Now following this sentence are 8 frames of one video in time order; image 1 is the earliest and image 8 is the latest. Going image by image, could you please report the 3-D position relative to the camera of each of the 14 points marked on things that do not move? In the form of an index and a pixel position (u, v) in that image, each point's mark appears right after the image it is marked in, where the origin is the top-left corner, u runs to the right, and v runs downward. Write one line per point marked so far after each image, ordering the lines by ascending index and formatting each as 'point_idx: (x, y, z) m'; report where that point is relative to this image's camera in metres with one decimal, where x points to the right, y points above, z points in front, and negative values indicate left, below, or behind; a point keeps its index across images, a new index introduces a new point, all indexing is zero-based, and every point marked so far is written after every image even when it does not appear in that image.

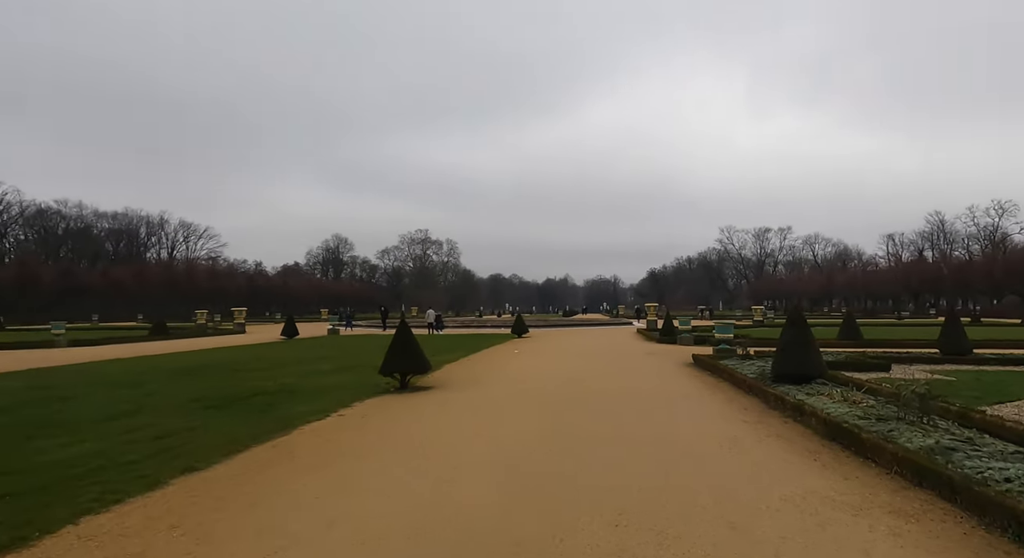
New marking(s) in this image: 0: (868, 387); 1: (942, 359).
0: (+6.0, -1.8, +9.9) m
1: (+11.3, -2.1, +15.6) m
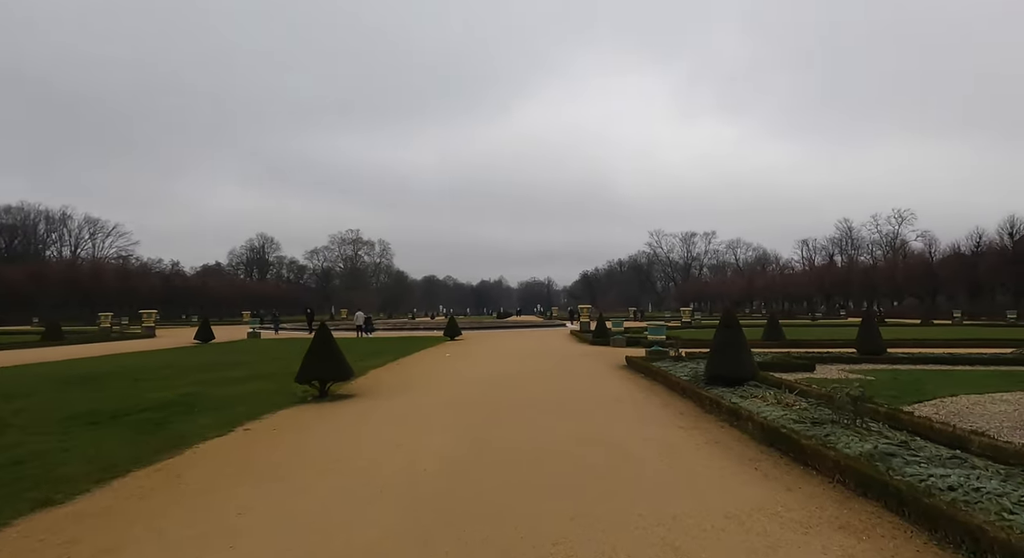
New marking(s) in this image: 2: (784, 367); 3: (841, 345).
0: (+4.8, -1.8, +9.9) m
1: (+9.5, -2.2, +16.1) m
2: (+6.6, -2.1, +14.3) m
3: (+10.6, -2.1, +19.0) m
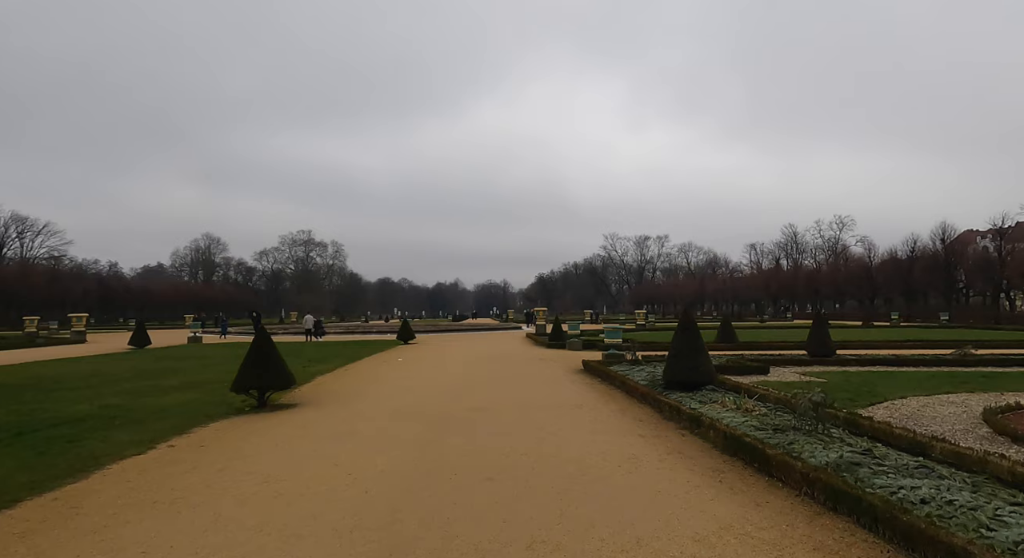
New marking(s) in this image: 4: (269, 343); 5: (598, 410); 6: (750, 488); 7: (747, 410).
0: (+4.0, -1.9, +9.8) m
1: (+8.2, -2.3, +16.3) m
2: (+5.5, -2.2, +14.3) m
3: (+9.1, -2.2, +19.3) m
4: (-4.3, -1.1, +10.4) m
5: (+1.4, -2.1, +9.5) m
6: (+2.1, -1.9, +5.3) m
7: (+3.3, -1.9, +8.3) m
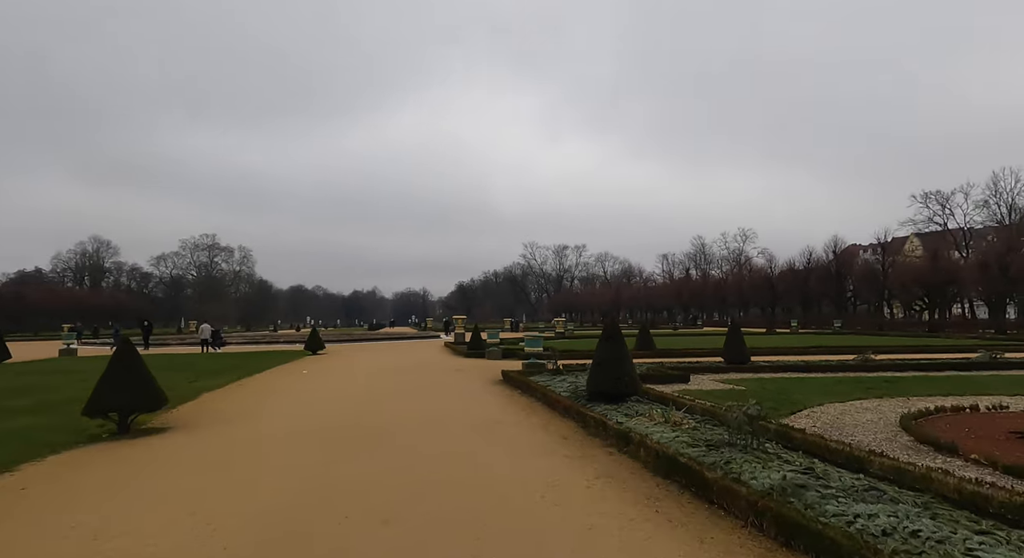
0: (+2.7, -2.0, +9.4) m
1: (+6.0, -2.5, +16.4) m
2: (+3.5, -2.4, +14.0) m
3: (+6.4, -2.5, +19.4) m
4: (-5.6, -1.2, +8.8) m
5: (+0.1, -2.2, +8.7) m
6: (+1.4, -1.9, +4.7) m
7: (+2.2, -1.9, +7.8) m
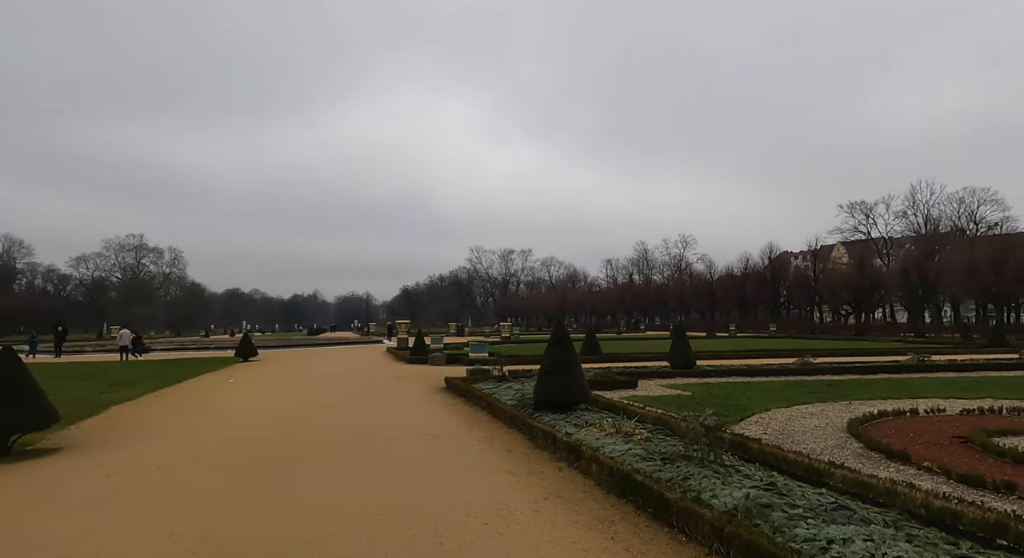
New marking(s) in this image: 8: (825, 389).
0: (+1.8, -2.0, +9.0) m
1: (+4.4, -2.6, +16.3) m
2: (+2.2, -2.5, +13.7) m
3: (+4.6, -2.6, +19.3) m
4: (-6.4, -1.2, +7.7) m
5: (-0.7, -2.2, +8.1) m
6: (+1.0, -1.9, +4.2) m
7: (+1.4, -2.0, +7.4) m
8: (+7.2, -2.5, +13.5) m
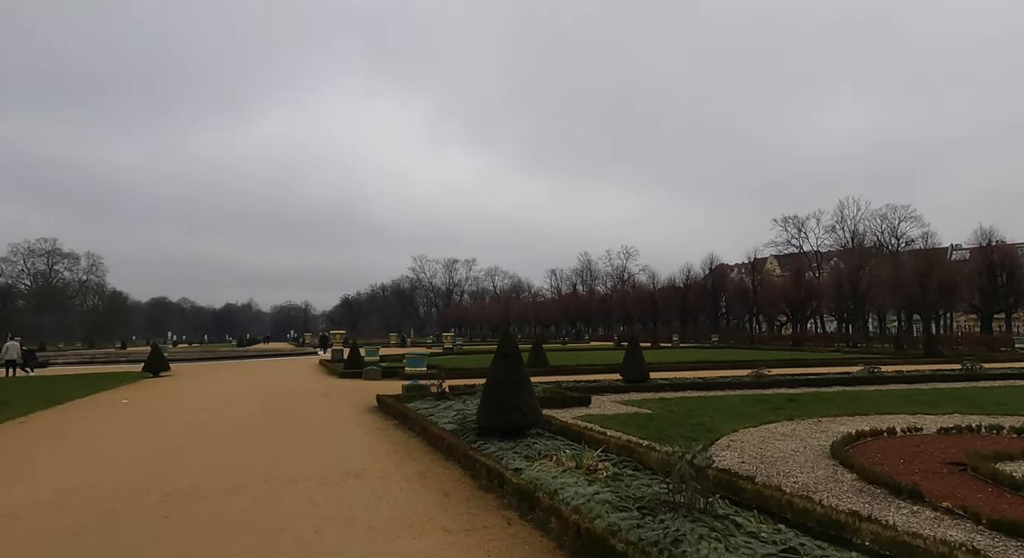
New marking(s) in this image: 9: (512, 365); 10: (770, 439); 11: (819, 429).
0: (+1.0, -2.1, +7.7) m
1: (+2.9, -2.8, +15.2) m
2: (+1.0, -2.6, +12.4) m
3: (+2.9, -2.9, +18.2) m
4: (-7.1, -1.1, +5.7) m
5: (-1.4, -2.2, +6.6) m
6: (+0.6, -1.9, +2.9) m
7: (+0.8, -2.0, +6.1) m
8: (+5.9, -2.7, +12.7) m
9: (0.0, -1.2, +8.3) m
10: (+3.9, -2.4, +8.9) m
11: (+5.0, -2.4, +9.6) m
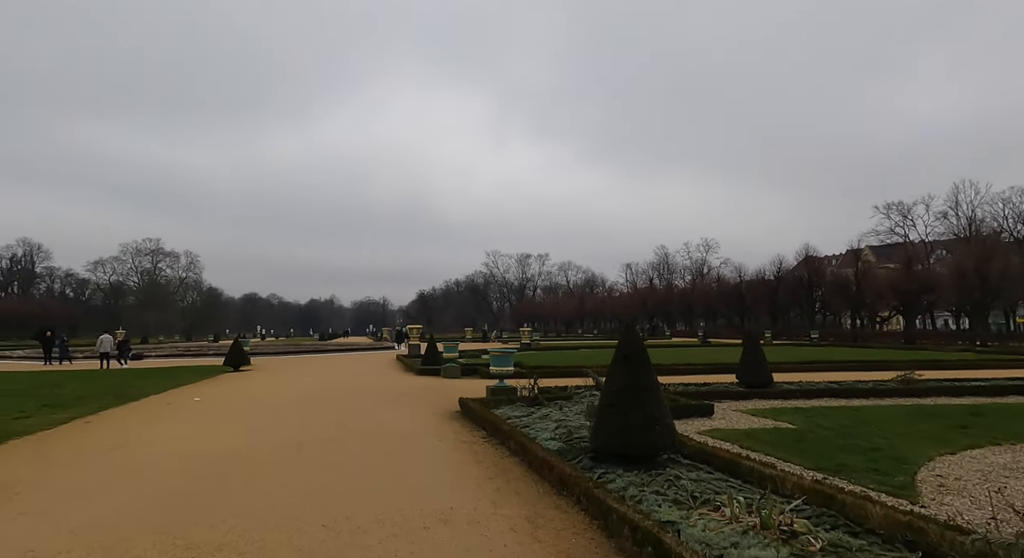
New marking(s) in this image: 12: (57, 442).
0: (+2.3, -1.8, +5.6) m
1: (+5.1, -2.5, +12.9) m
2: (+2.9, -2.3, +10.4) m
3: (+5.4, -2.5, +15.9) m
4: (-6.0, -1.0, +4.6) m
5: (-0.2, -2.0, +4.8) m
6: (+1.3, -1.7, +0.9) m
7: (+1.9, -1.8, +4.1) m
8: (+7.8, -2.4, +10.0) m
9: (+1.4, -1.0, +6.4) m
10: (+5.3, -2.1, +6.5) m
11: (+6.5, -2.2, +7.1) m
12: (-6.8, -2.5, +8.9) m
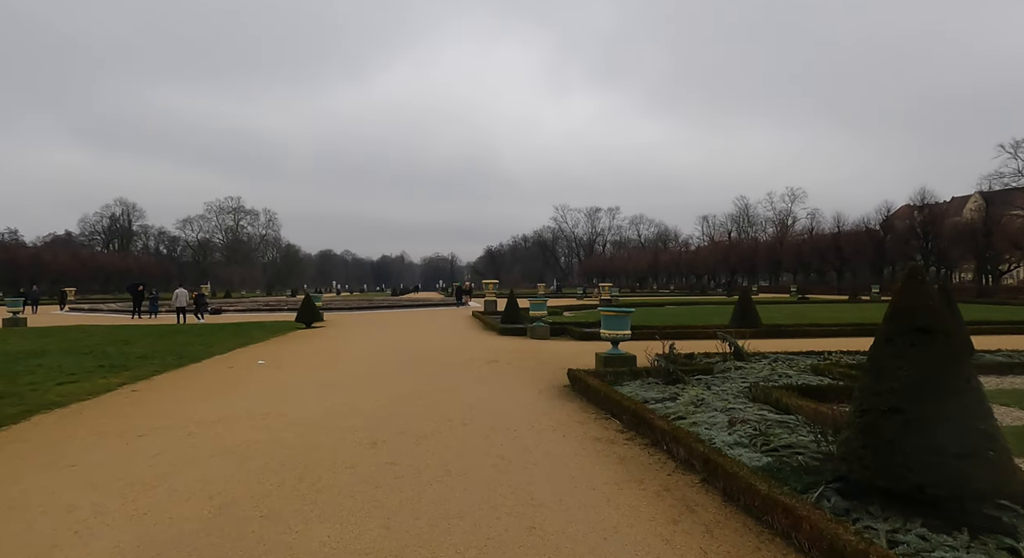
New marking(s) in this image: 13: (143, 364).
0: (+3.5, -1.3, +2.9) m
1: (+7.2, -1.4, +9.8) m
2: (+4.6, -1.5, +7.5) m
3: (+7.8, -1.3, +12.7) m
4: (-4.8, -0.6, +2.7) m
5: (+0.9, -1.6, +2.4) m
6: (+2.0, -1.6, -1.8) m
7: (+2.9, -1.4, +1.3) m
8: (+9.5, -1.6, +6.6) m
9: (+2.7, -0.5, +3.7) m
10: (+6.6, -1.6, +3.4) m
11: (+7.9, -1.6, +3.9) m
12: (-5.1, -1.7, +7.2) m
13: (-7.5, -1.7, +12.2) m
